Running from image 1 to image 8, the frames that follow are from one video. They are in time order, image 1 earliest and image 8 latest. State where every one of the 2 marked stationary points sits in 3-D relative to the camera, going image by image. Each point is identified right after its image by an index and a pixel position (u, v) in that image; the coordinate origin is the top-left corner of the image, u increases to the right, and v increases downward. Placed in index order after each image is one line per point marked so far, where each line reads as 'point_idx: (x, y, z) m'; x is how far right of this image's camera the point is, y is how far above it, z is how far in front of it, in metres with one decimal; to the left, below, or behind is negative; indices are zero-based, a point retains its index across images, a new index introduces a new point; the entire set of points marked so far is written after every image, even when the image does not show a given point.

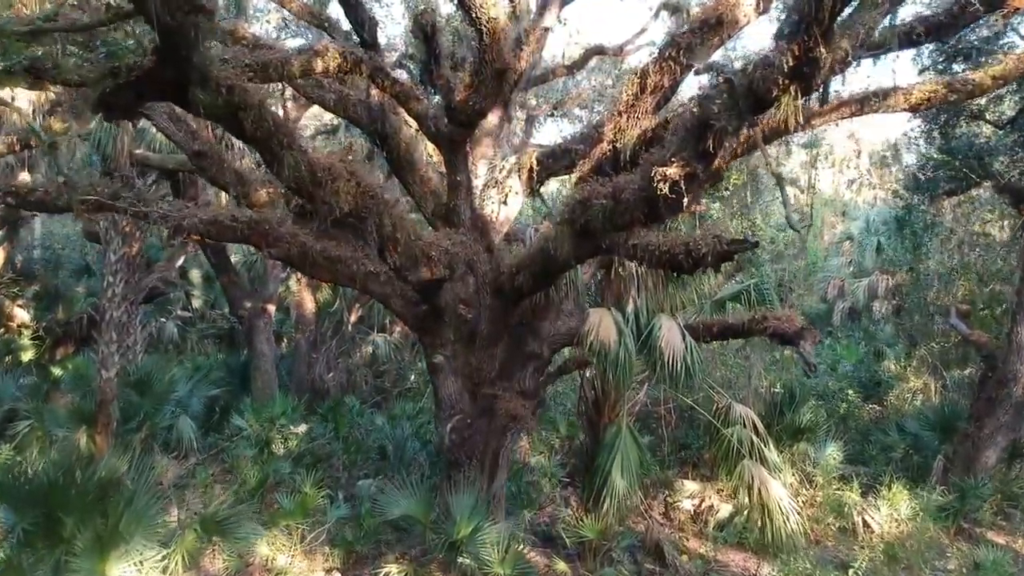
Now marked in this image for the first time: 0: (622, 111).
0: (+1.0, +1.6, +7.2) m
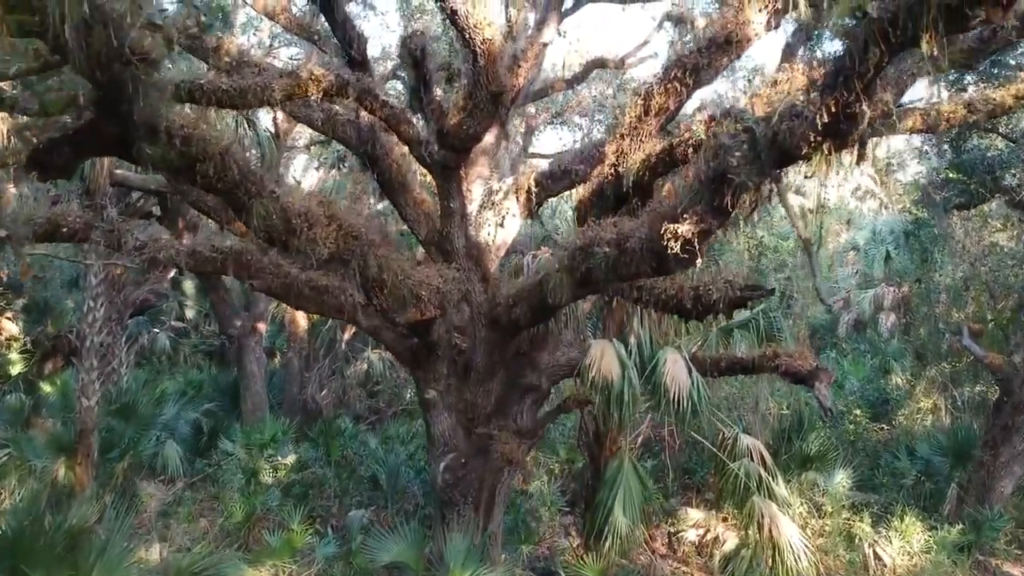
0: (+1.0, +1.3, +6.9) m
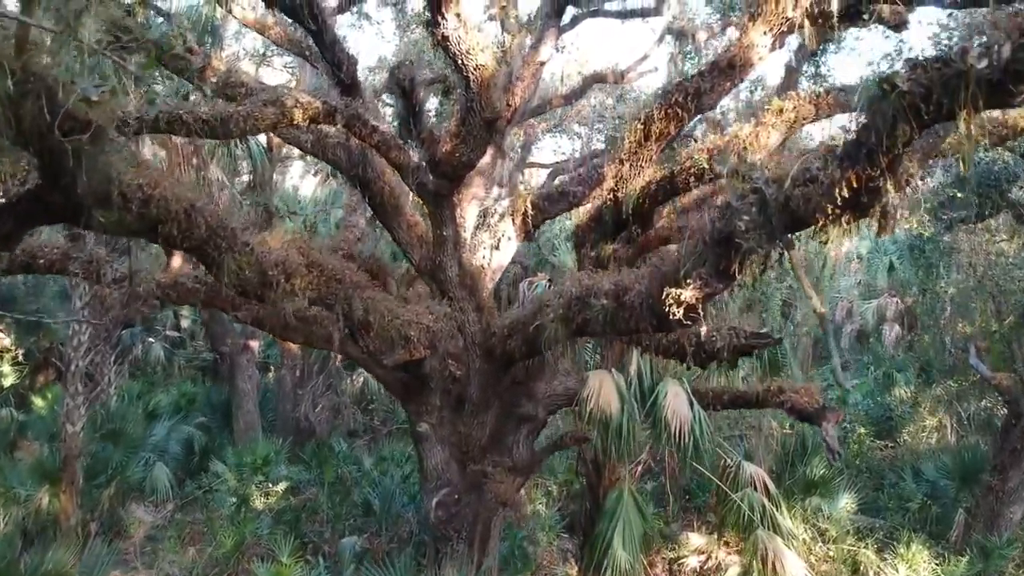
0: (+0.9, +1.1, +6.6) m
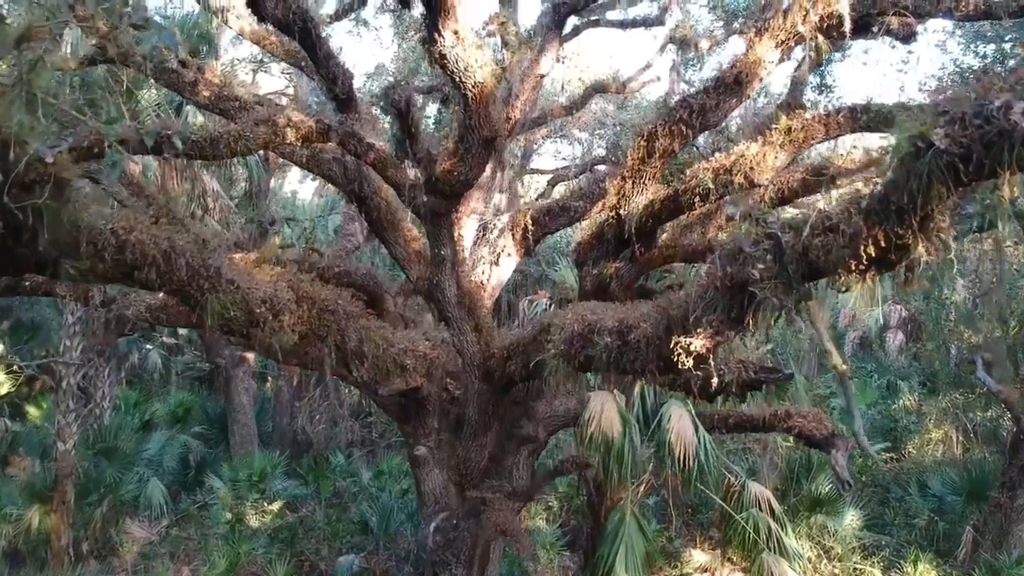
0: (+0.9, +0.9, +6.4) m
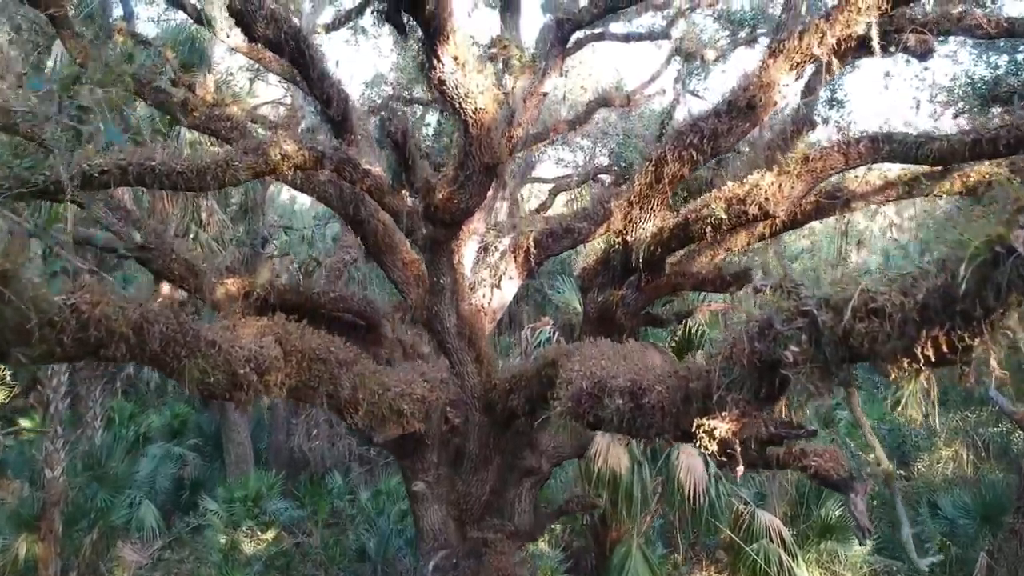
0: (+1.0, +0.7, +6.2) m
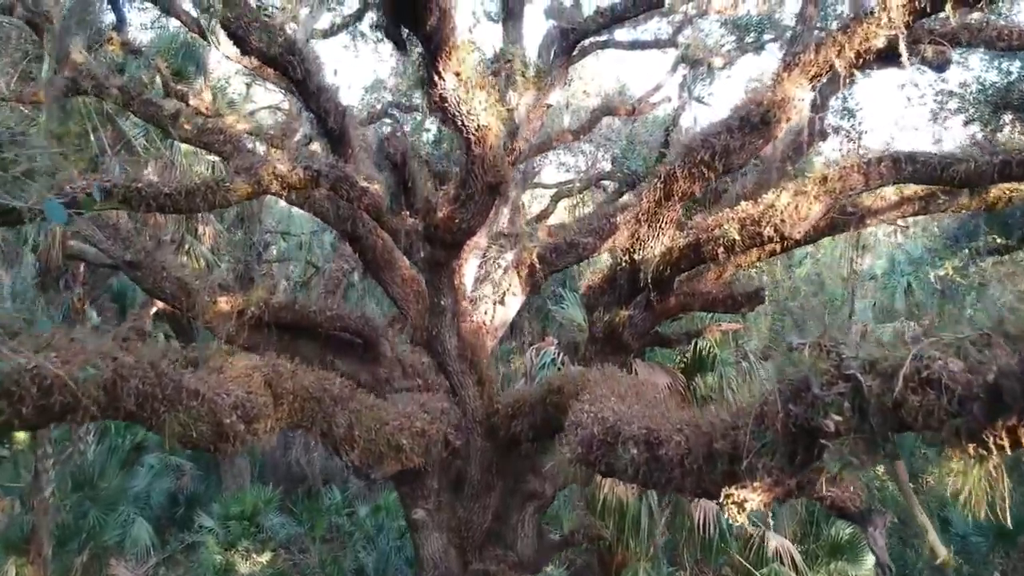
0: (+1.0, +0.5, +6.0) m
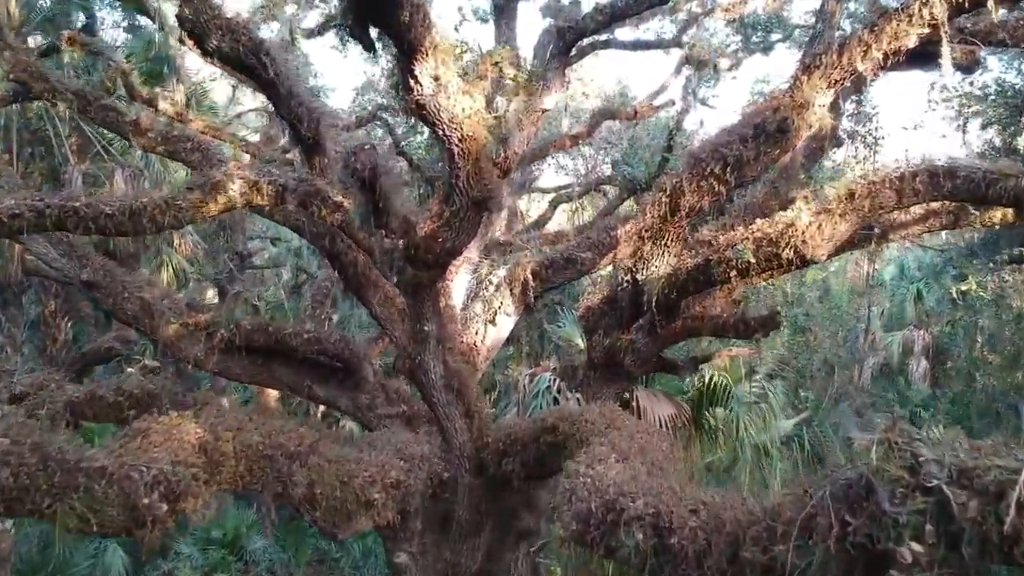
0: (+0.9, +0.3, +5.4) m
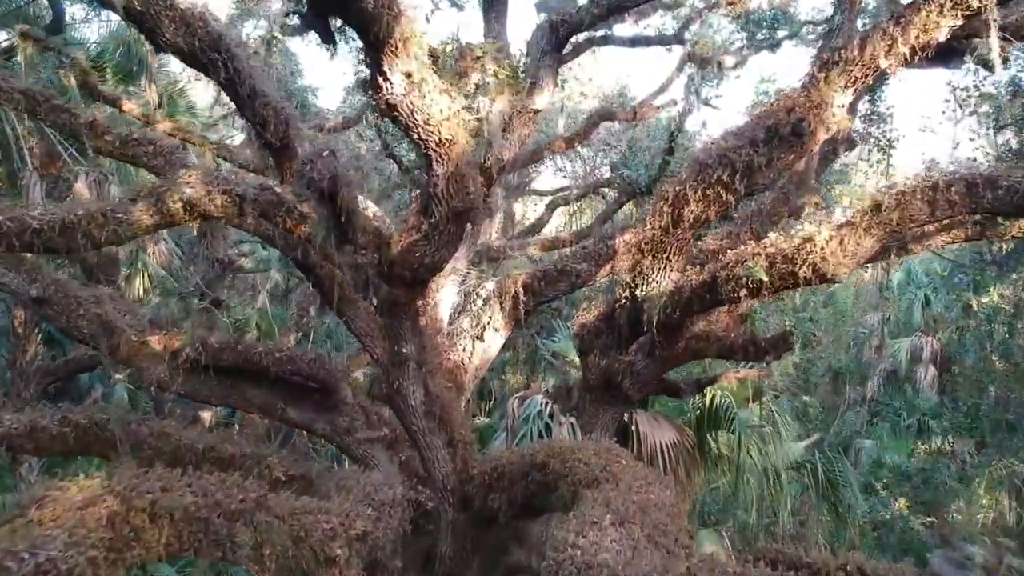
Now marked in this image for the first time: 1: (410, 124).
0: (+0.8, +0.2, +4.9) m
1: (-0.5, +0.8, +3.9) m
